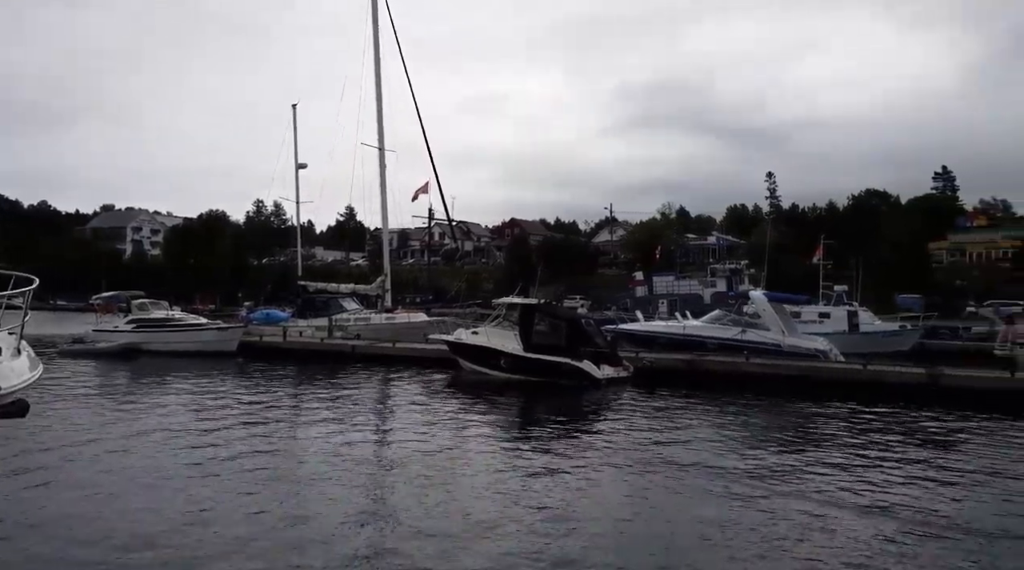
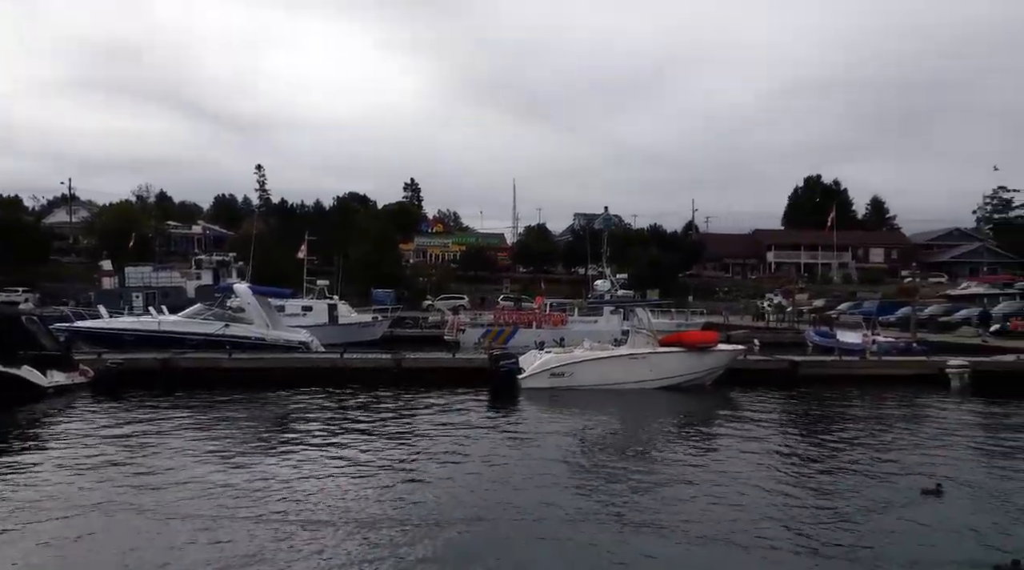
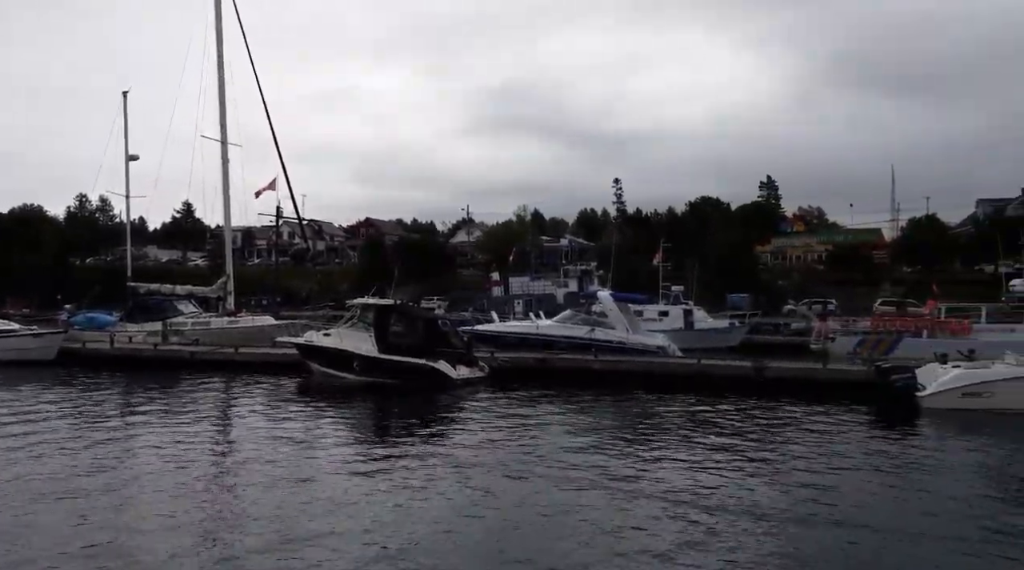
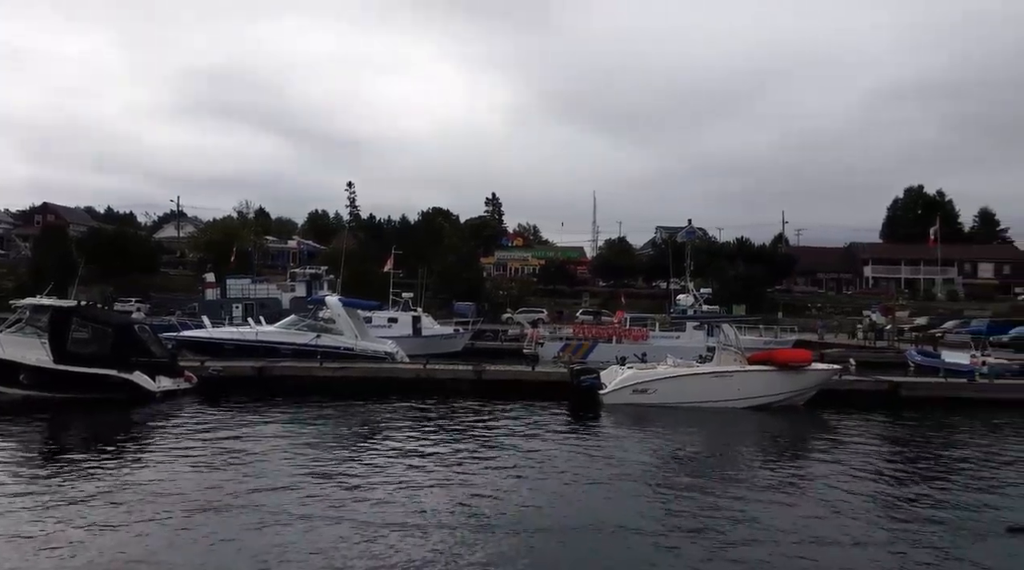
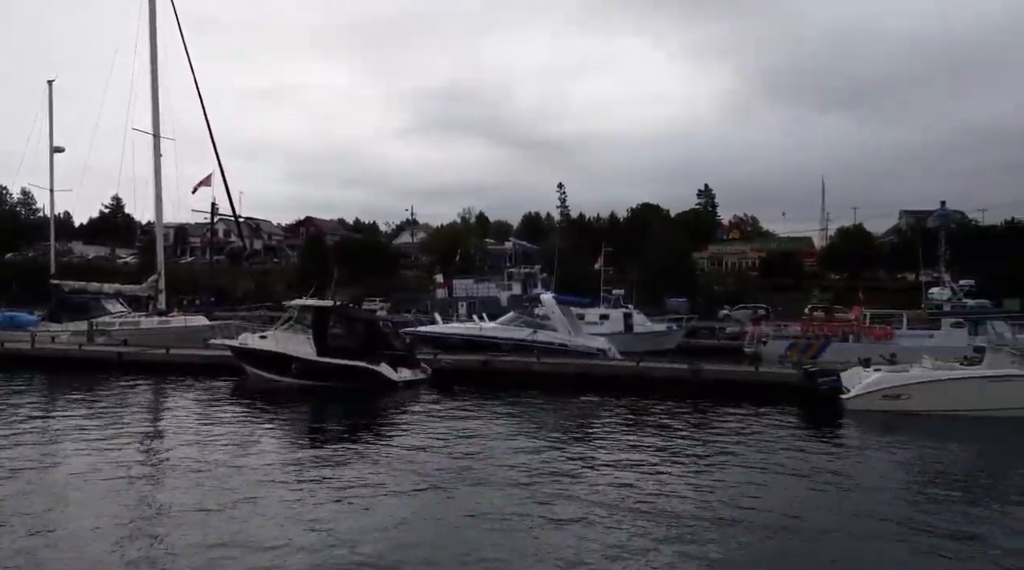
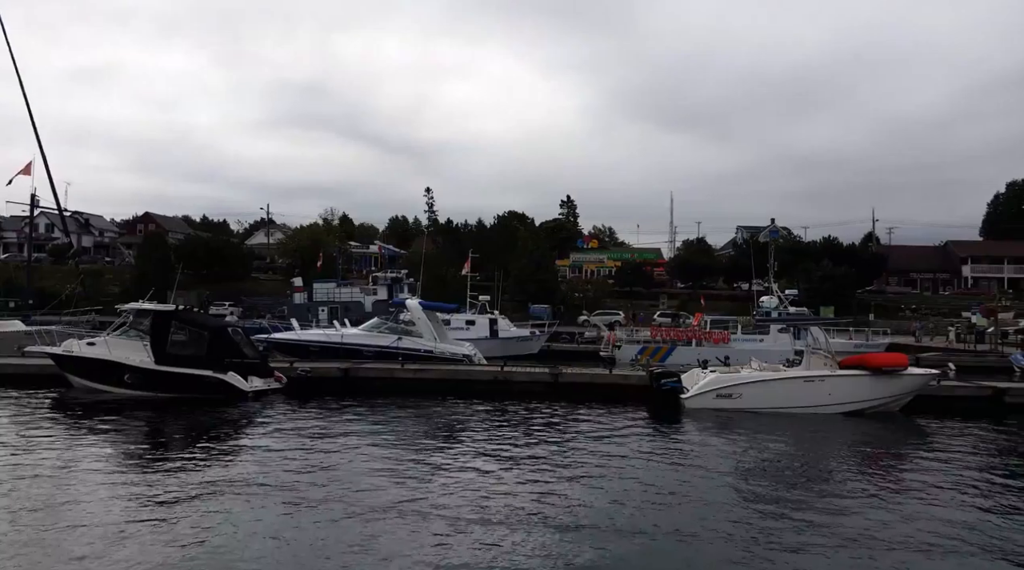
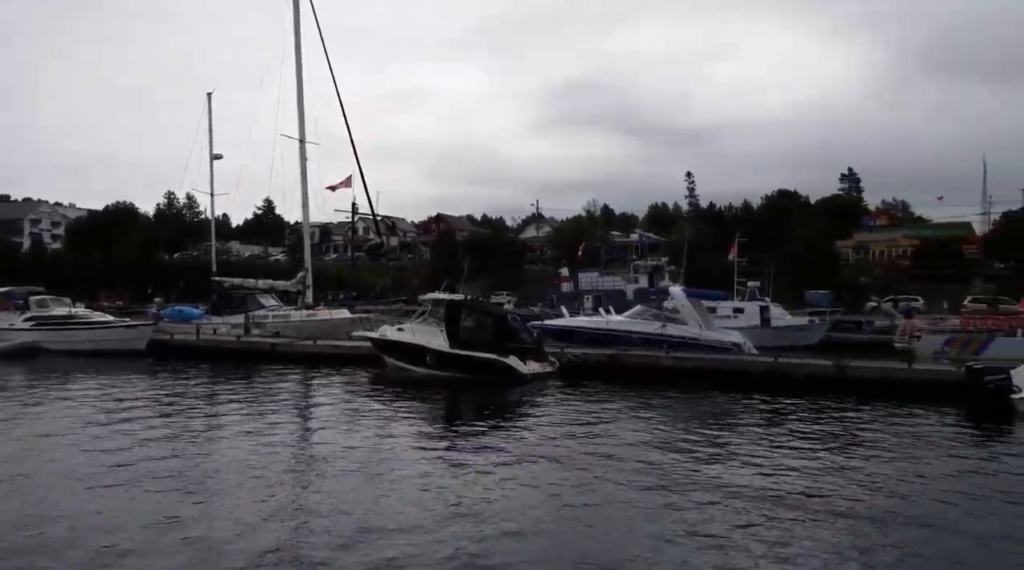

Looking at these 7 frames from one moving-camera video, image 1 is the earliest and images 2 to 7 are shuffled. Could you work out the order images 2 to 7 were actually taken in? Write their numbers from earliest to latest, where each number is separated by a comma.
7, 3, 5, 6, 4, 2
